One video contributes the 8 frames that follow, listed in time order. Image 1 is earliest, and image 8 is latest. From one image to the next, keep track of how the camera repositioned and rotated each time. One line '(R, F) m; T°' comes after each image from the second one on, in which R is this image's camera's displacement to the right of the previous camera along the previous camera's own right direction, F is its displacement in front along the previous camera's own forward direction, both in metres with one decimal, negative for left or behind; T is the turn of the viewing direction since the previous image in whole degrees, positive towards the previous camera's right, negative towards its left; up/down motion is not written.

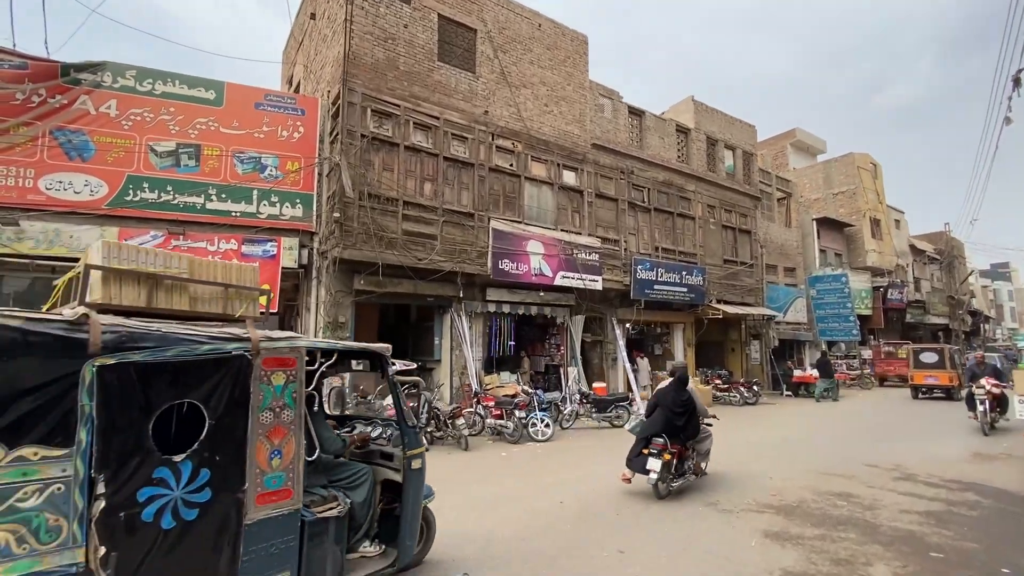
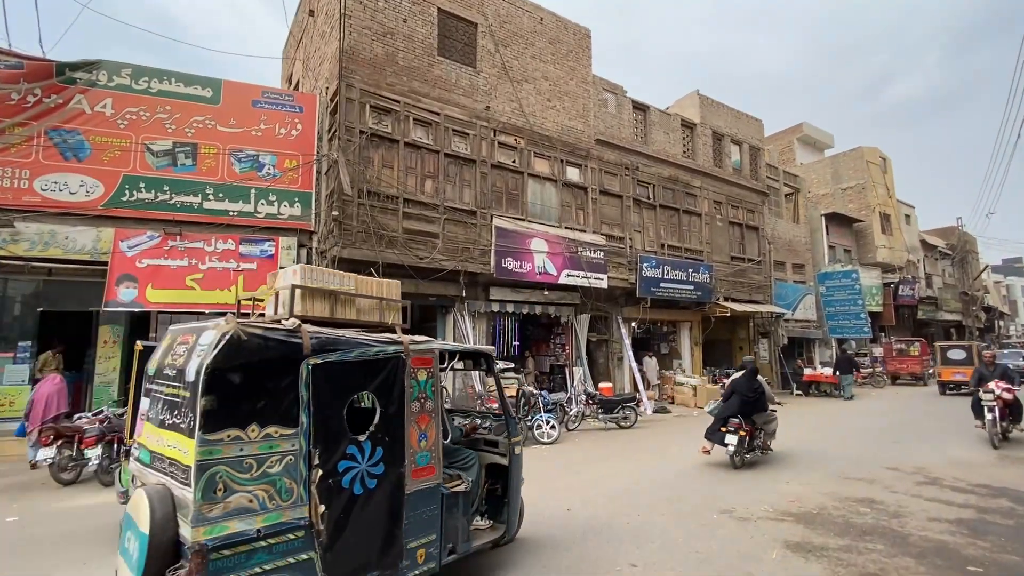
(0.0, +0.2) m; -1°
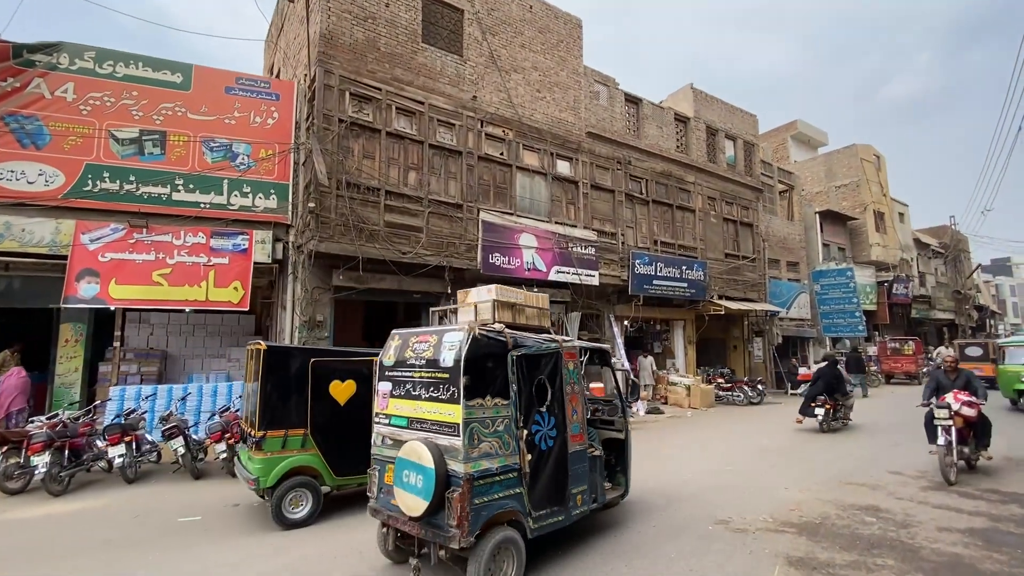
(+0.1, +0.5) m; +1°
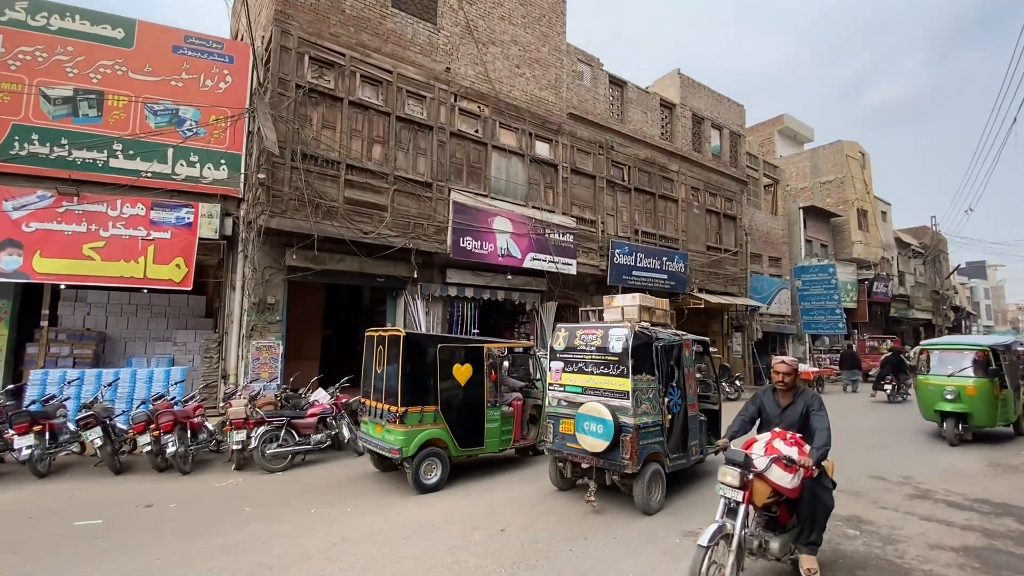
(+0.3, +0.6) m; +2°
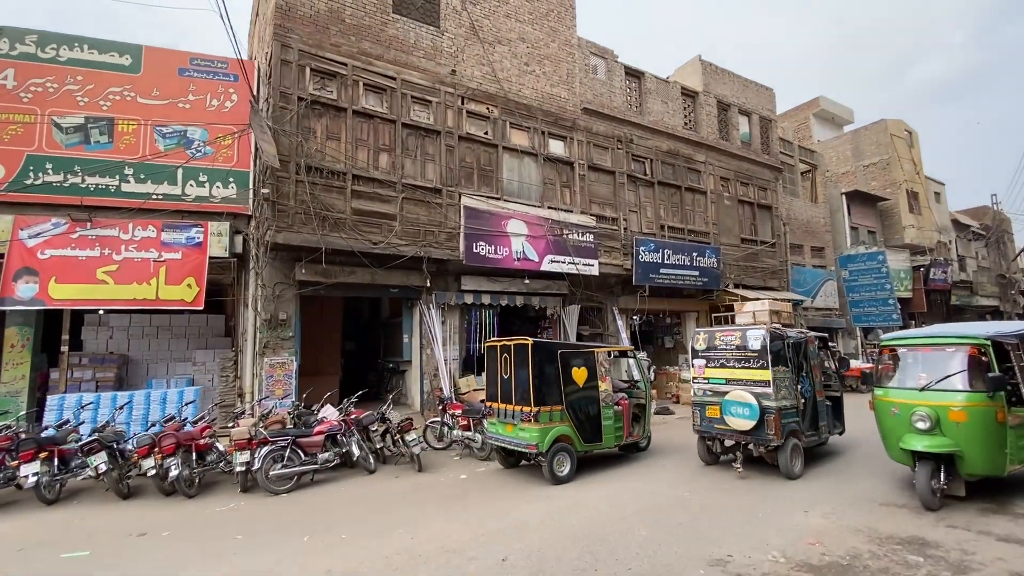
(+0.4, +0.4) m; -4°
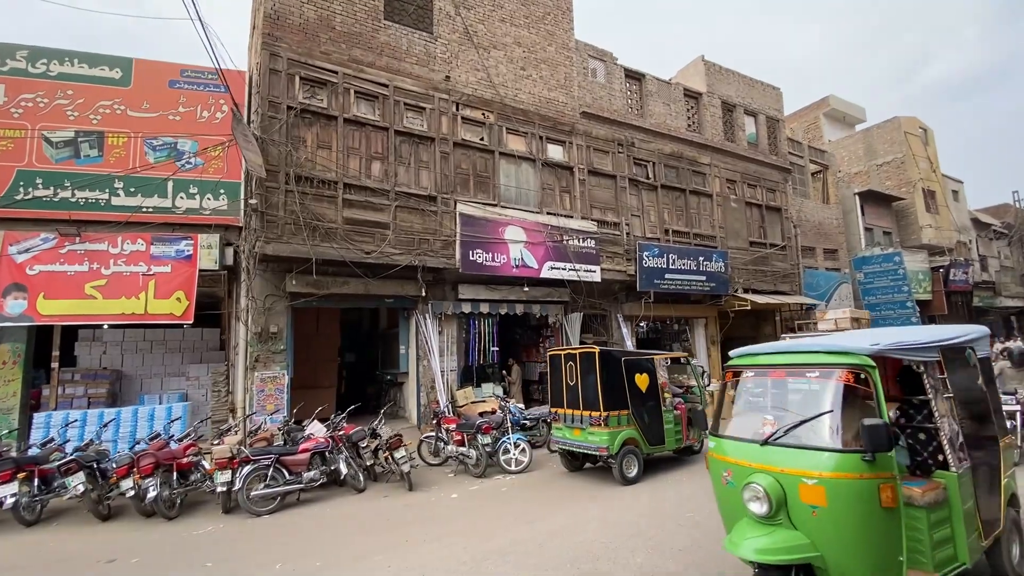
(+0.3, +0.3) m; -1°
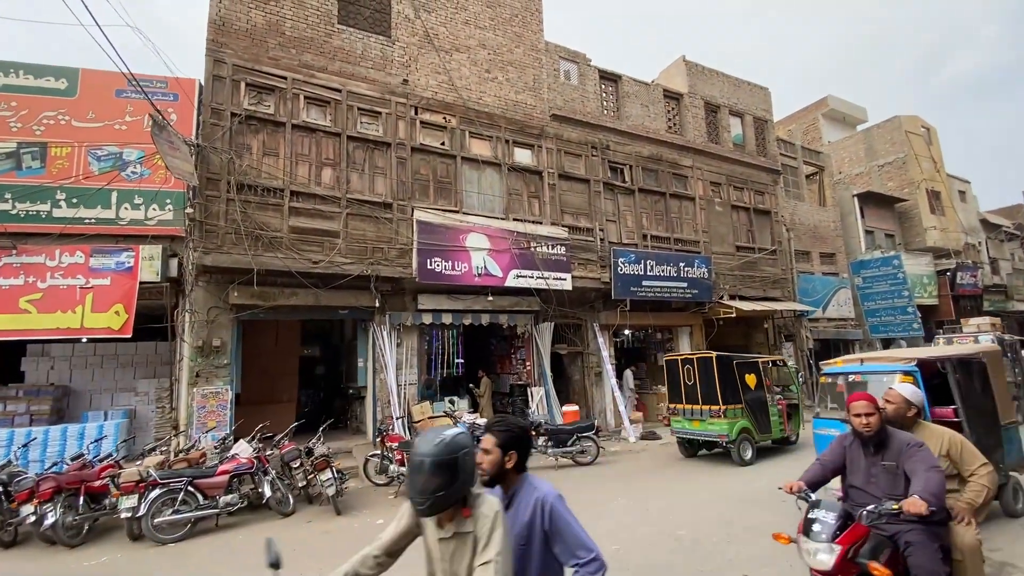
(+1.0, +0.4) m; -2°
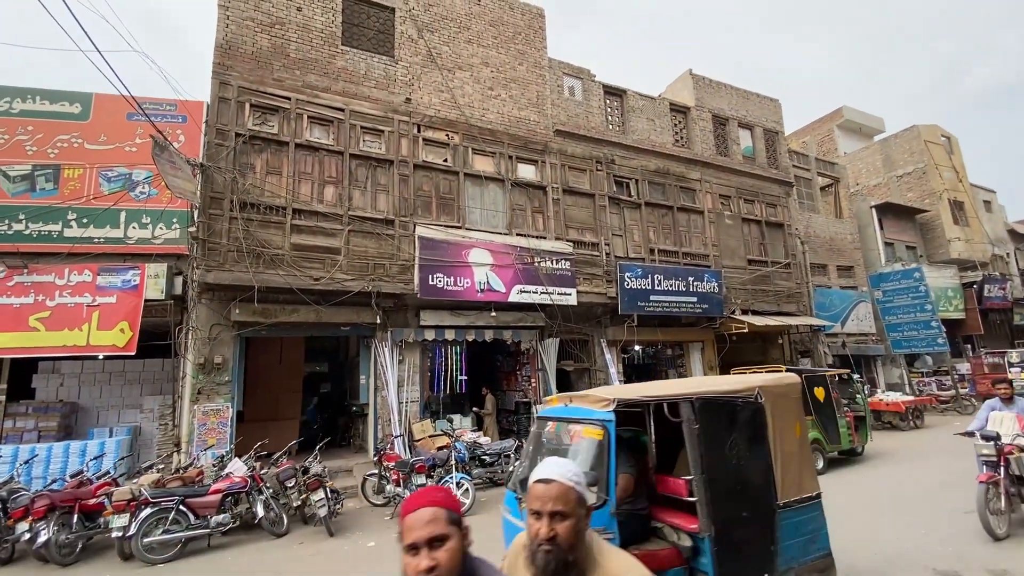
(+0.3, +0.1) m; -2°
